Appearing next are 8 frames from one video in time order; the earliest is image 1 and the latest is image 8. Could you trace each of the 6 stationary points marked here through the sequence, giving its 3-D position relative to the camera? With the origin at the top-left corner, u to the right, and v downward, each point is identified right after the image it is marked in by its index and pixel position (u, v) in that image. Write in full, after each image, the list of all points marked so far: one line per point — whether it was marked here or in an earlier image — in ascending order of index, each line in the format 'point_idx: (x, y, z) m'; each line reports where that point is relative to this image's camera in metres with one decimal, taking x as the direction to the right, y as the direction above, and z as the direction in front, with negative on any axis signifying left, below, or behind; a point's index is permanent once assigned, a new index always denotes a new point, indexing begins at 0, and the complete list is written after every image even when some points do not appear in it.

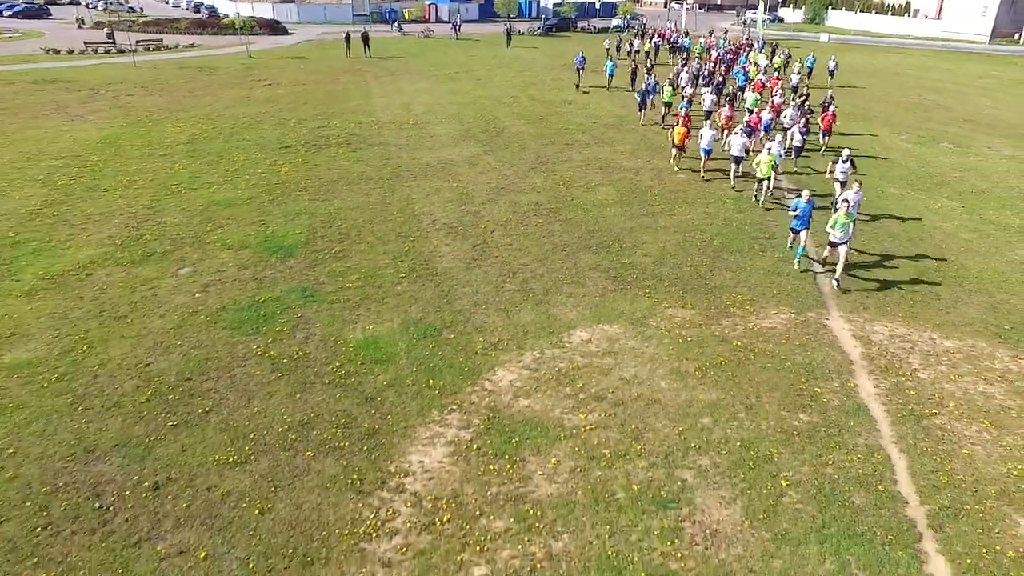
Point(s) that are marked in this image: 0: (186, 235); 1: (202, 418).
0: (-6.4, +1.0, +15.7) m
1: (-3.7, -1.5, +9.6) m
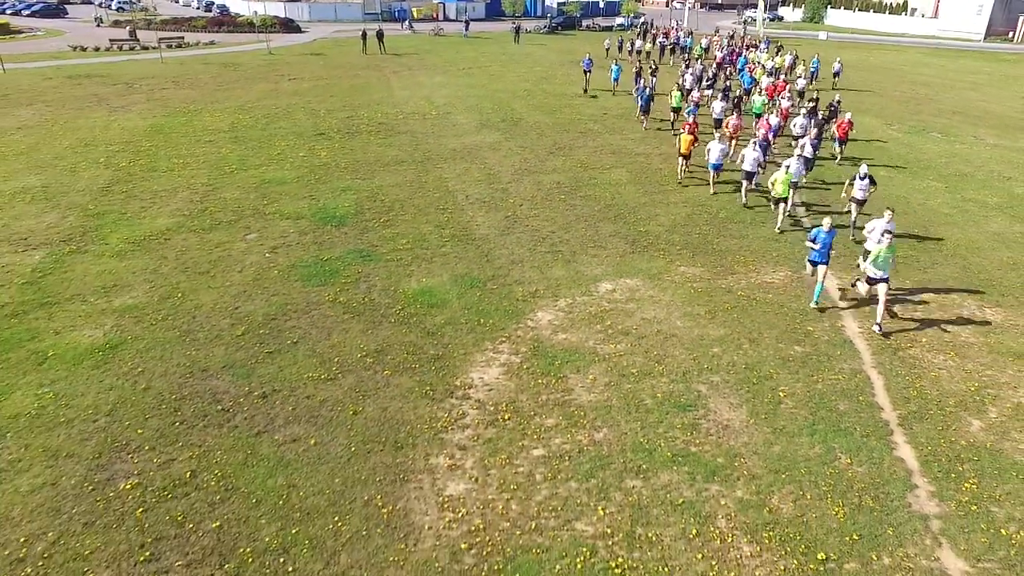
0: (-5.8, +1.7, +17.5) m
1: (-3.1, -0.8, +11.4) m
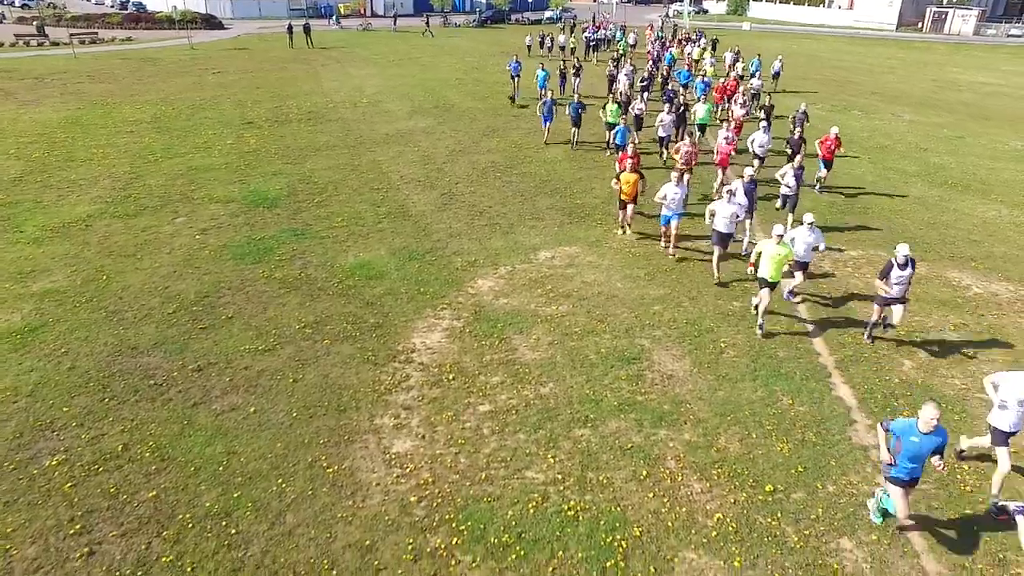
0: (-7.2, +2.0, +16.9) m
1: (-3.9, -0.4, +11.1) m
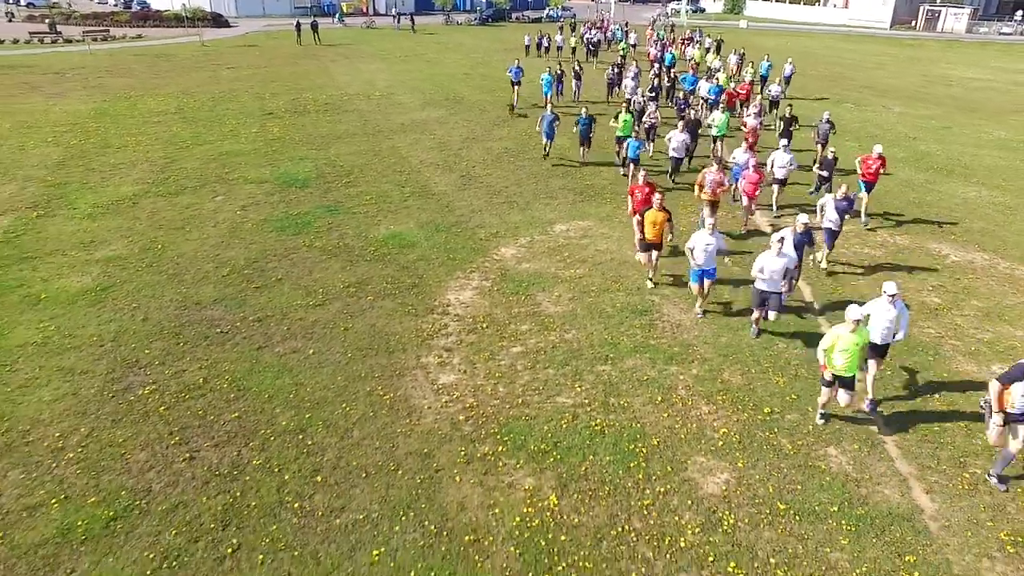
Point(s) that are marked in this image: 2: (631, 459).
0: (-6.9, +2.5, +18.1) m
1: (-3.6, +0.1, +12.3) m
2: (+1.2, -1.7, +7.9) m
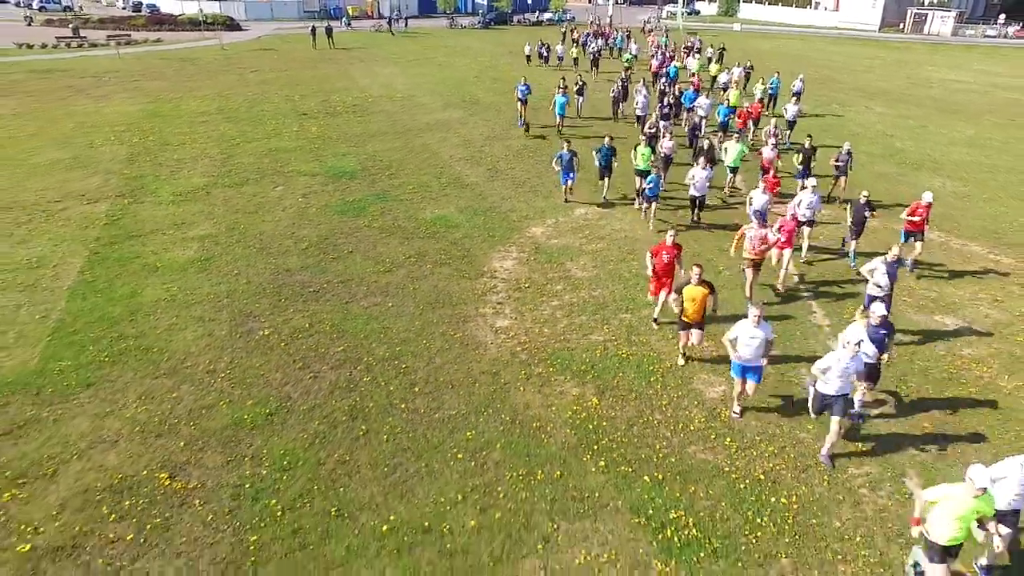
0: (-6.3, +3.1, +20.5) m
1: (-3.0, +0.6, +14.7) m
2: (+1.8, -1.2, +10.4) m
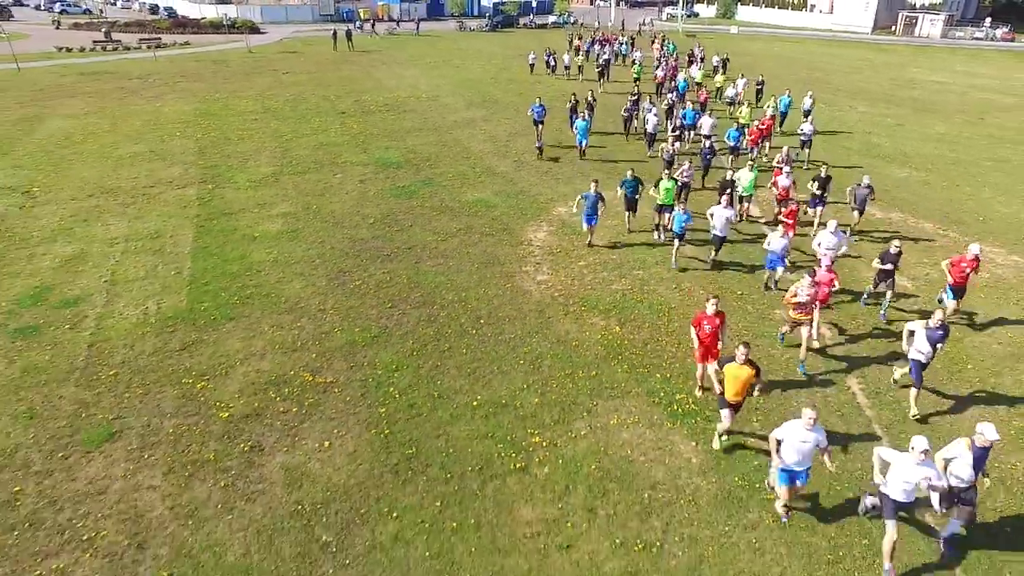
0: (-5.6, +3.8, +23.7) m
1: (-2.3, +1.4, +17.9) m
2: (+2.5, -0.4, +13.6) m
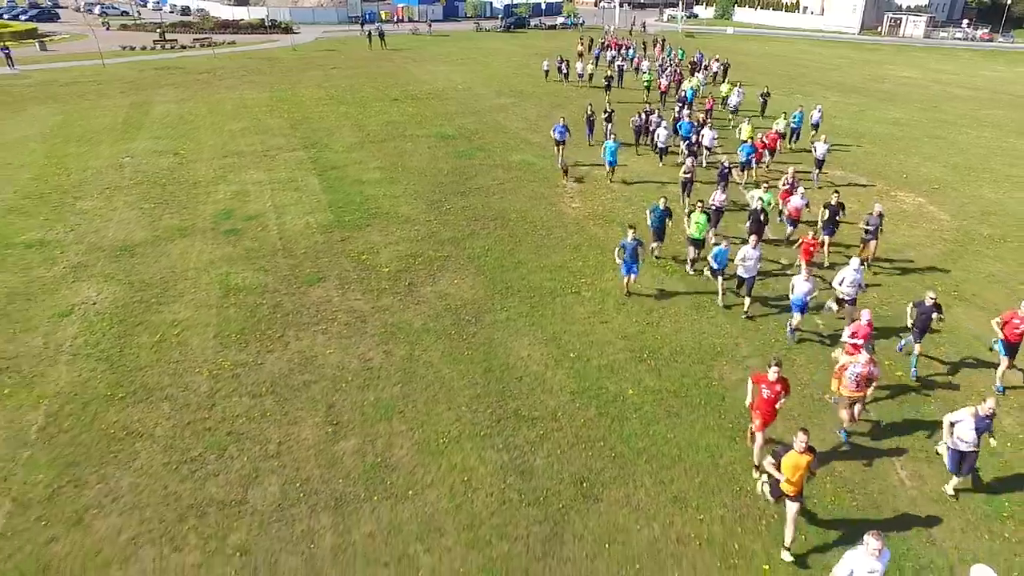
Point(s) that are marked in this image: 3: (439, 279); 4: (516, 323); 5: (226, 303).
0: (-4.5, +5.8, +29.9) m
1: (-1.1, +3.4, +24.1) m
2: (+3.7, +1.6, +19.8) m
3: (-1.5, +0.2, +16.3) m
4: (+0.1, -0.6, +14.4) m
5: (-5.4, -0.3, +15.1) m
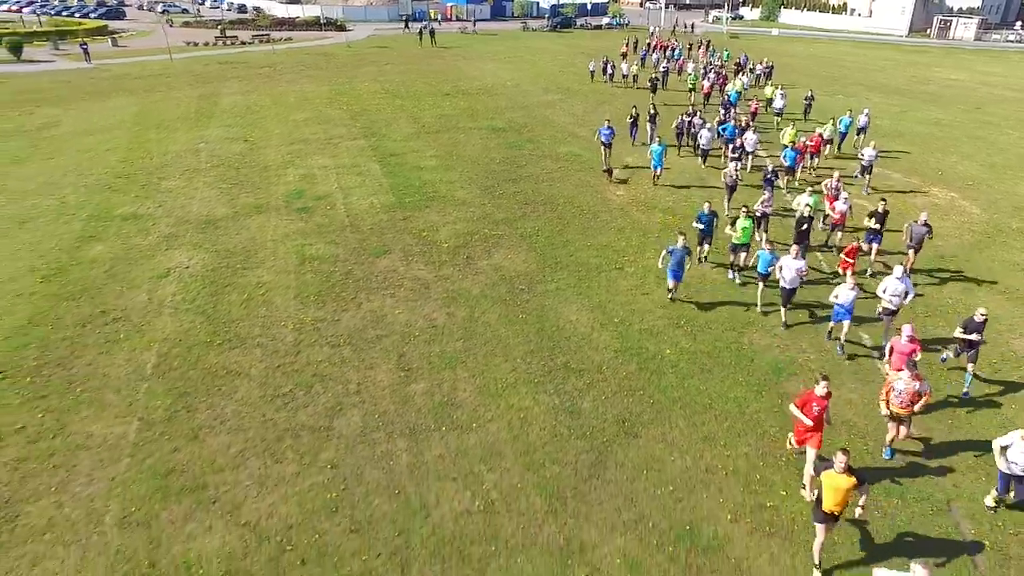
0: (-2.6, +6.4, +31.6) m
1: (+0.4, +4.0, +25.6) m
2: (+4.9, +2.1, +21.1) m
3: (-0.4, +0.8, +17.8) m
4: (+1.0, -0.1, +15.8) m
5: (-4.4, +0.4, +16.8) m
